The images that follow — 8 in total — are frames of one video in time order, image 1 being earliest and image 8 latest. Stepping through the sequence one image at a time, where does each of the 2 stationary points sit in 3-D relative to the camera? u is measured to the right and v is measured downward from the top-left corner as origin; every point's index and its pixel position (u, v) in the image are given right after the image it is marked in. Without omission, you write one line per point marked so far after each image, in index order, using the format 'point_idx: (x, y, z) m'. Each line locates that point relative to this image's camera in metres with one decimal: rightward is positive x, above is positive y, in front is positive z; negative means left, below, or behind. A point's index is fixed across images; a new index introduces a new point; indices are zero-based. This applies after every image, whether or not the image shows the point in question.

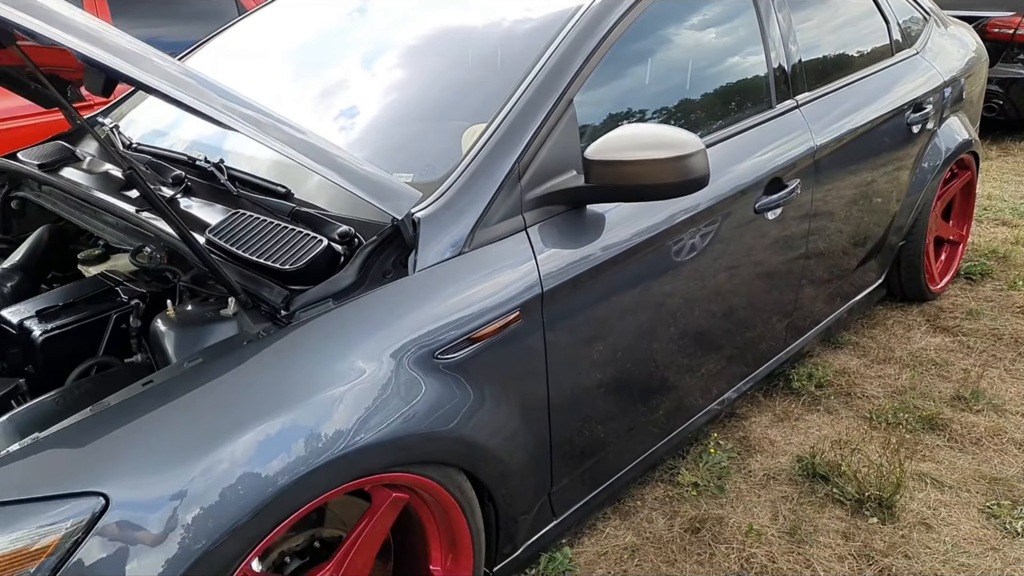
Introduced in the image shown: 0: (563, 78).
0: (+0.1, +0.5, +1.8) m
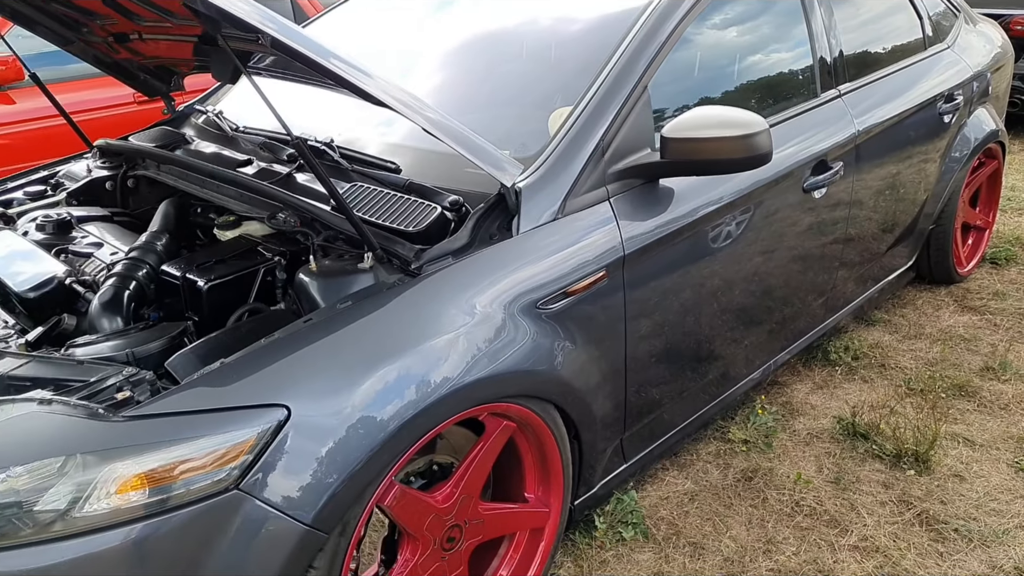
0: (+0.3, +0.6, +2.0) m
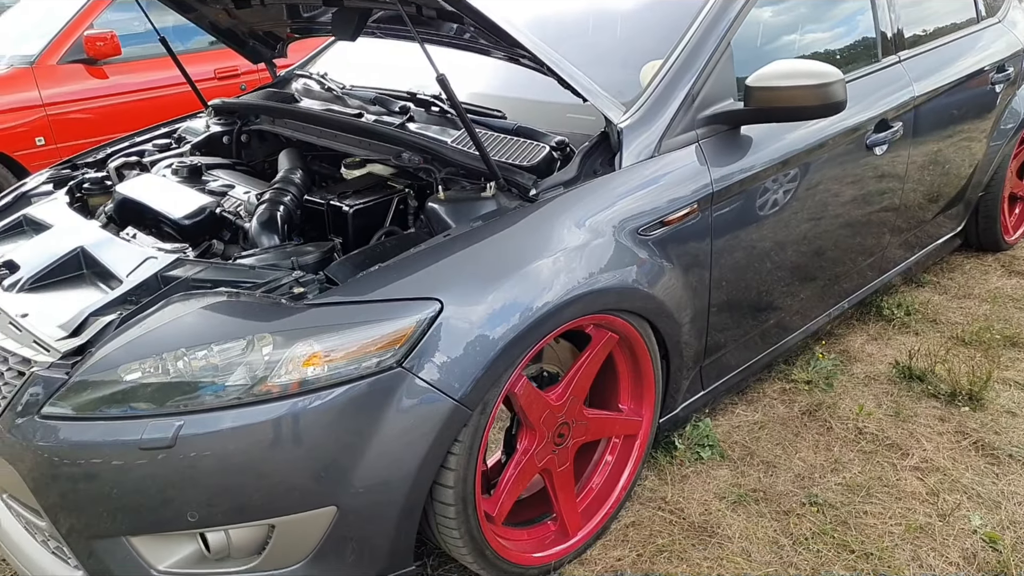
0: (+0.6, +0.7, +2.2) m
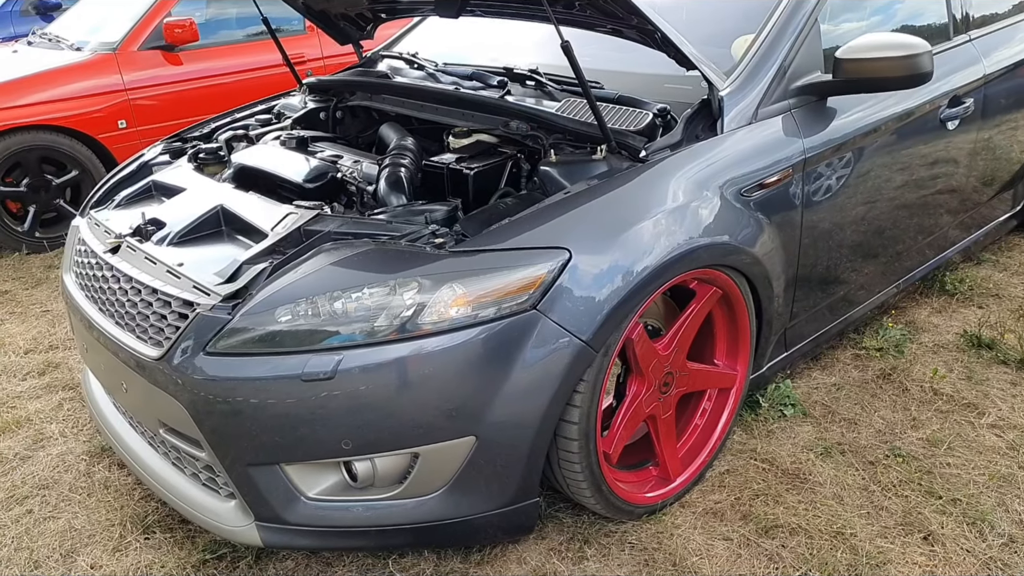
0: (+0.9, +0.8, +2.3) m
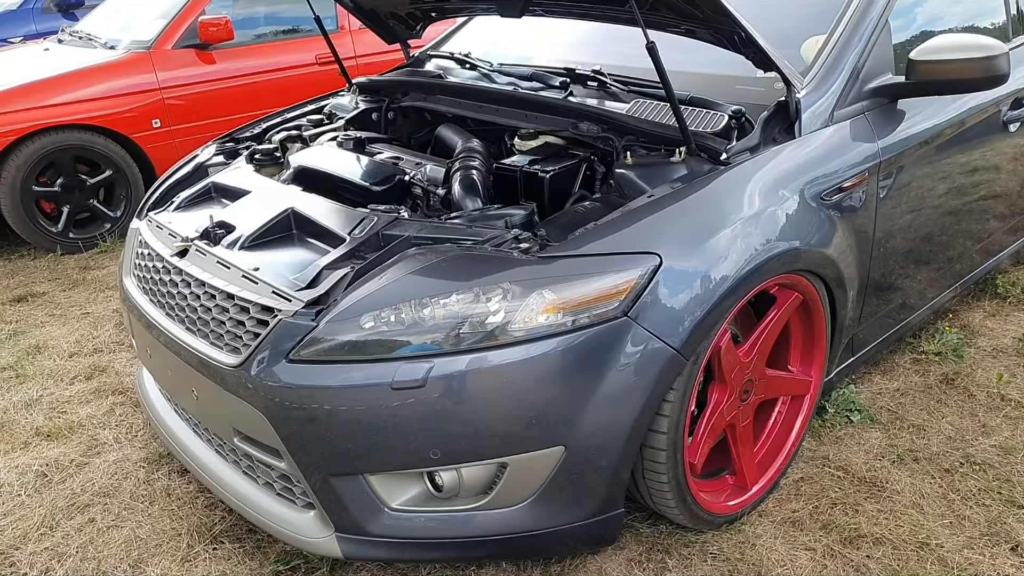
0: (+1.1, +0.8, +2.3) m
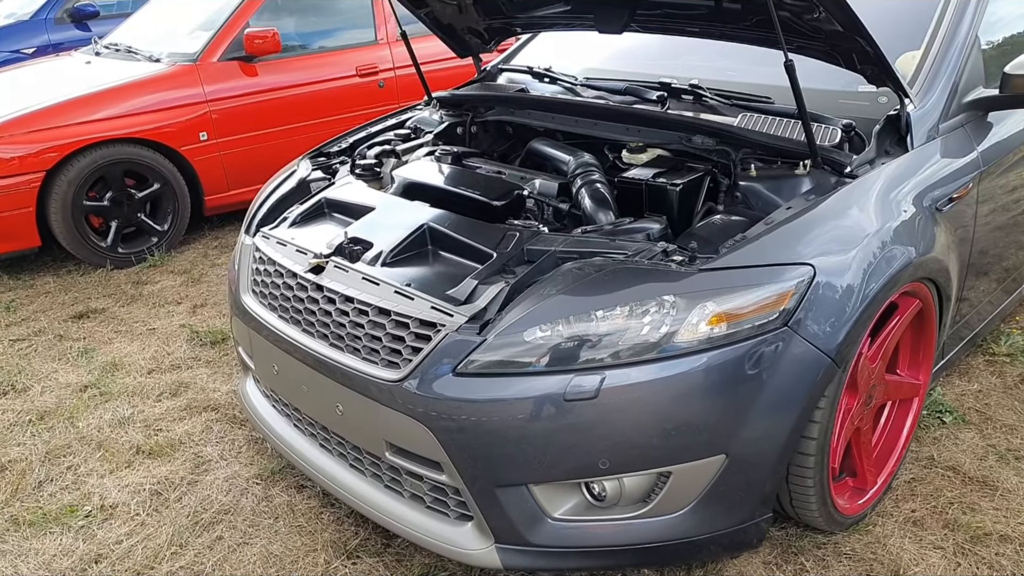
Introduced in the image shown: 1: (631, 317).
0: (+1.4, +0.8, +2.4) m
1: (+0.3, -0.1, +1.7) m
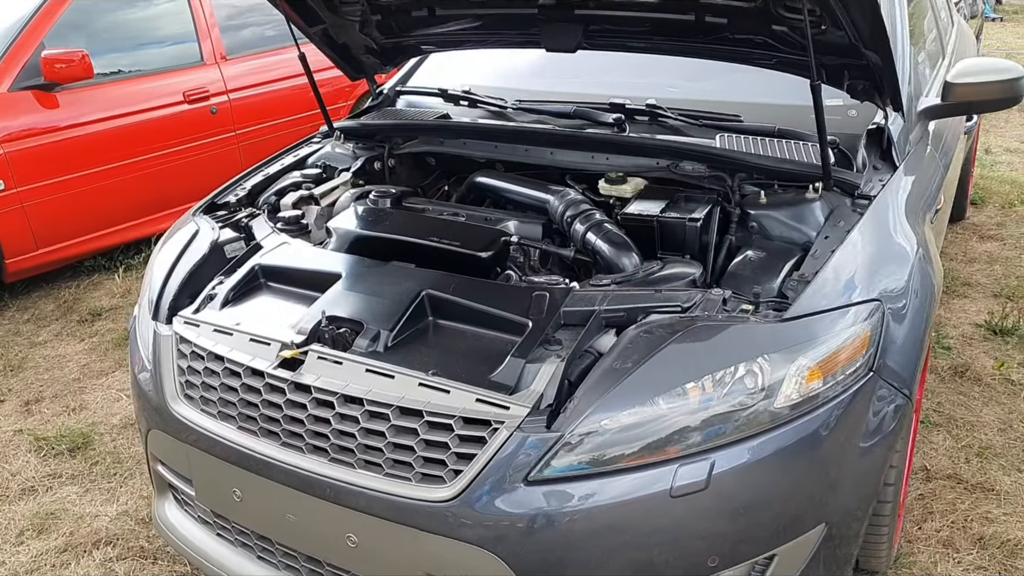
0: (+1.2, +0.8, +2.4) m
1: (+0.4, -0.2, +1.5) m
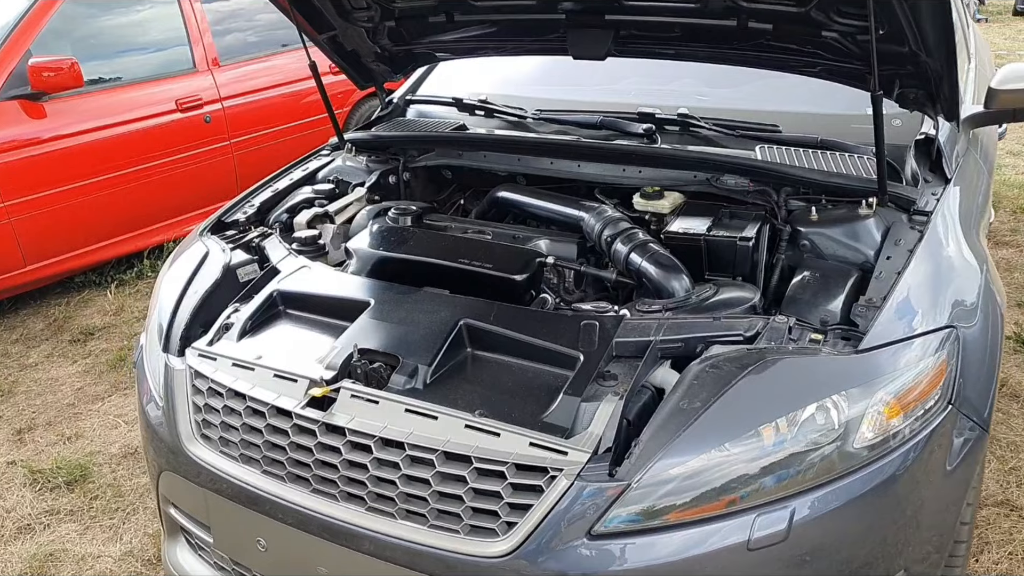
0: (+1.3, +0.8, +2.3) m
1: (+0.5, -0.2, +1.3) m
